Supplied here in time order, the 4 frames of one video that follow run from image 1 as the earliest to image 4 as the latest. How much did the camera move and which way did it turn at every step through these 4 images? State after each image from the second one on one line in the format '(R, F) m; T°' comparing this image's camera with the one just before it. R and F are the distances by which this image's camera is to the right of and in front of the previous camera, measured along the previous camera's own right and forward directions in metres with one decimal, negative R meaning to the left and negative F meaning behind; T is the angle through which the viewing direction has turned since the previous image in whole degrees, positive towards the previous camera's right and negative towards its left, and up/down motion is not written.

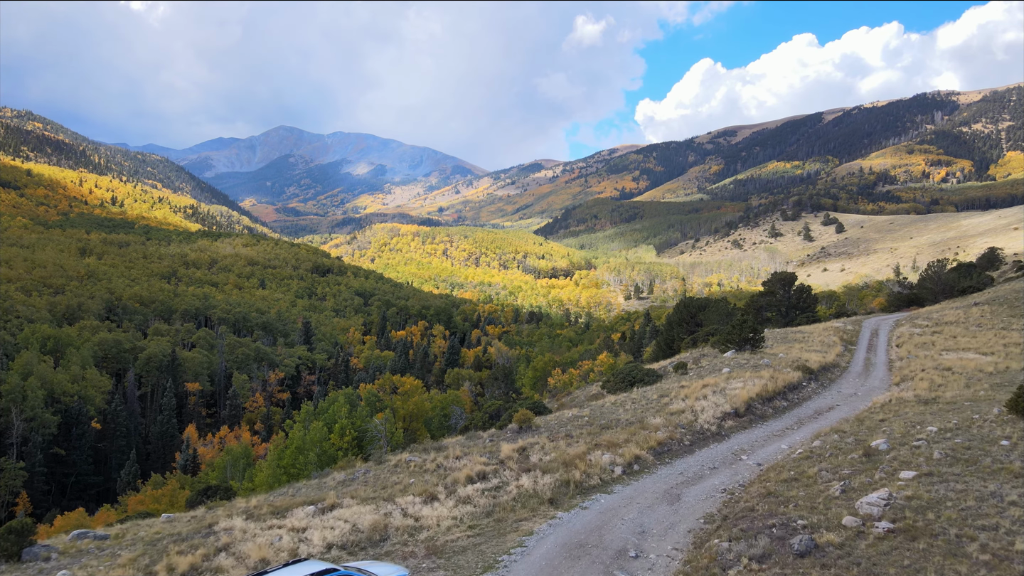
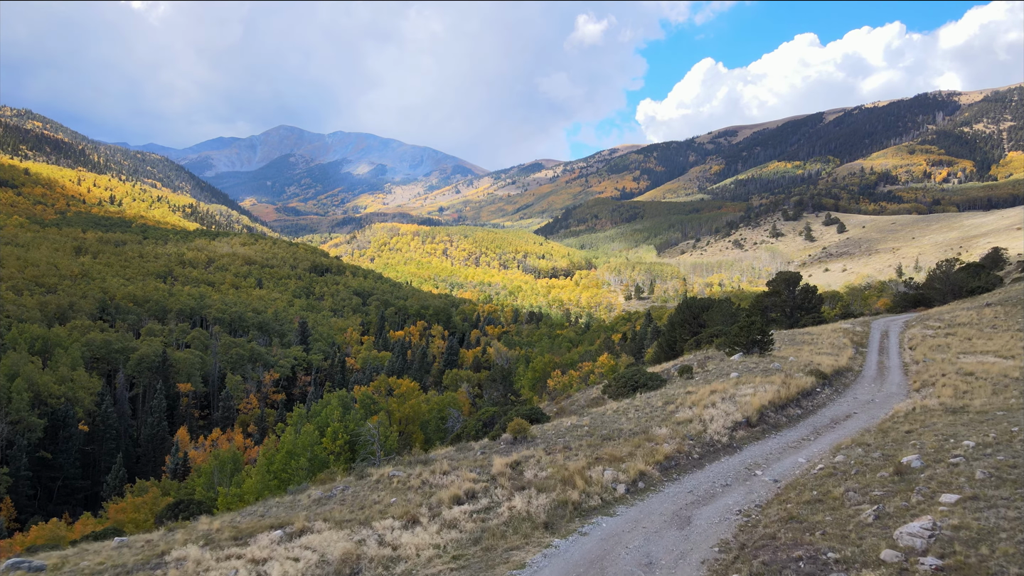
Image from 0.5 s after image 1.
(+0.3, +1.5) m; 0°
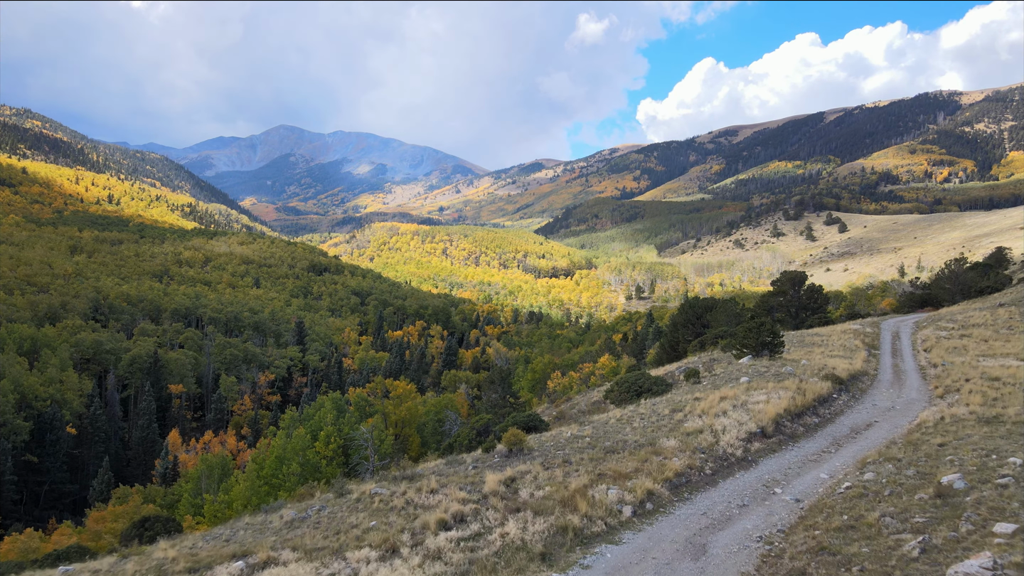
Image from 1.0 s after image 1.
(+0.2, +1.5) m; 0°
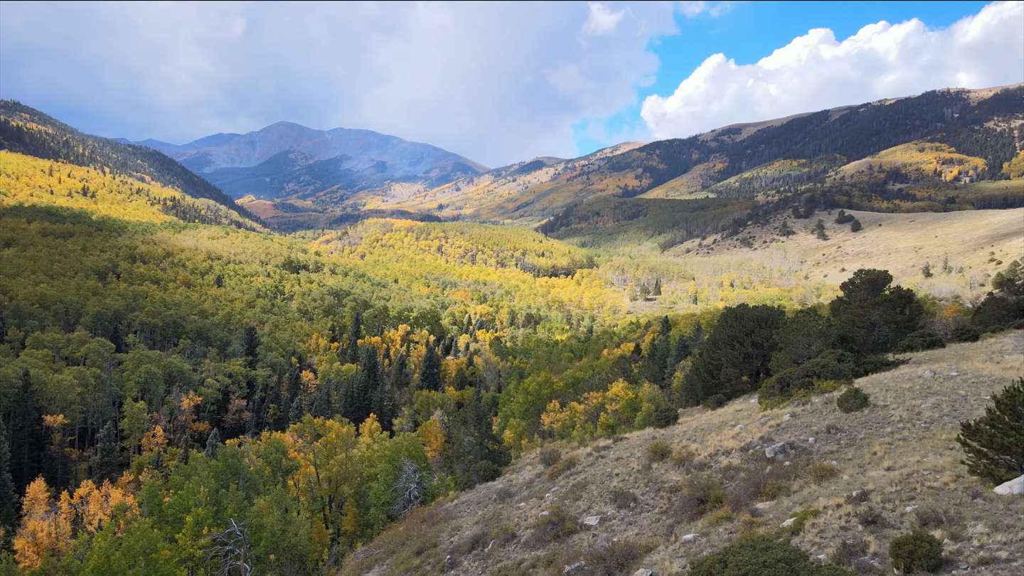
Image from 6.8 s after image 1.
(+2.1, +17.2) m; 0°
